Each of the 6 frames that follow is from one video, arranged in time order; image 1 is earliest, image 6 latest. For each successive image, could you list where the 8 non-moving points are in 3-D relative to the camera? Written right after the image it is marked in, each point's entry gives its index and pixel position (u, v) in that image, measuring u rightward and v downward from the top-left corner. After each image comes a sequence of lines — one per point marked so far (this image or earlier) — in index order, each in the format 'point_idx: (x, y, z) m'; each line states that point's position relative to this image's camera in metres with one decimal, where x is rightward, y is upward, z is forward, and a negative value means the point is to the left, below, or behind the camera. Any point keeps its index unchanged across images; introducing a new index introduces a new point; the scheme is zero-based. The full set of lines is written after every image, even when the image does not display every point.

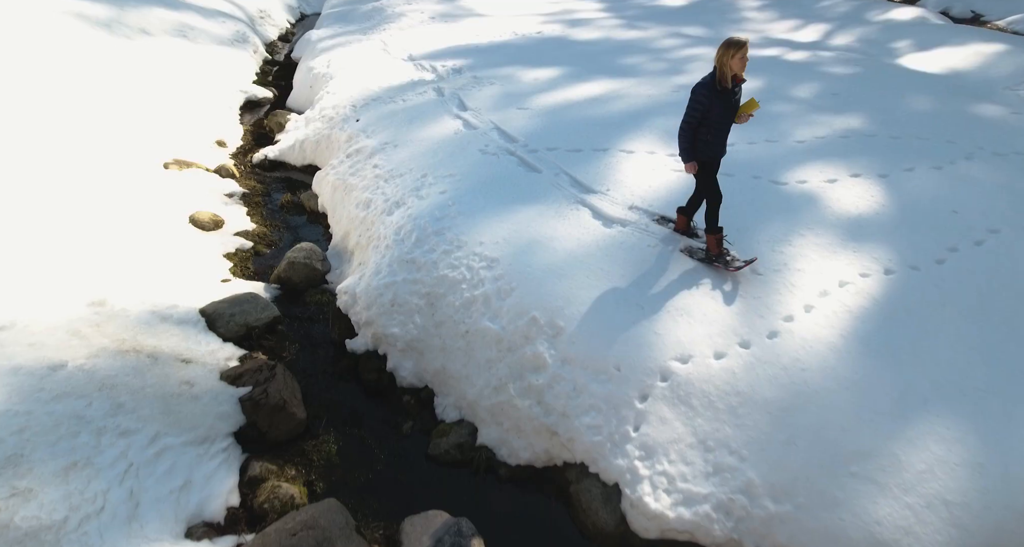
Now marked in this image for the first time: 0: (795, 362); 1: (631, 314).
0: (+2.1, -0.7, +4.2) m
1: (+1.0, -0.3, +4.6) m
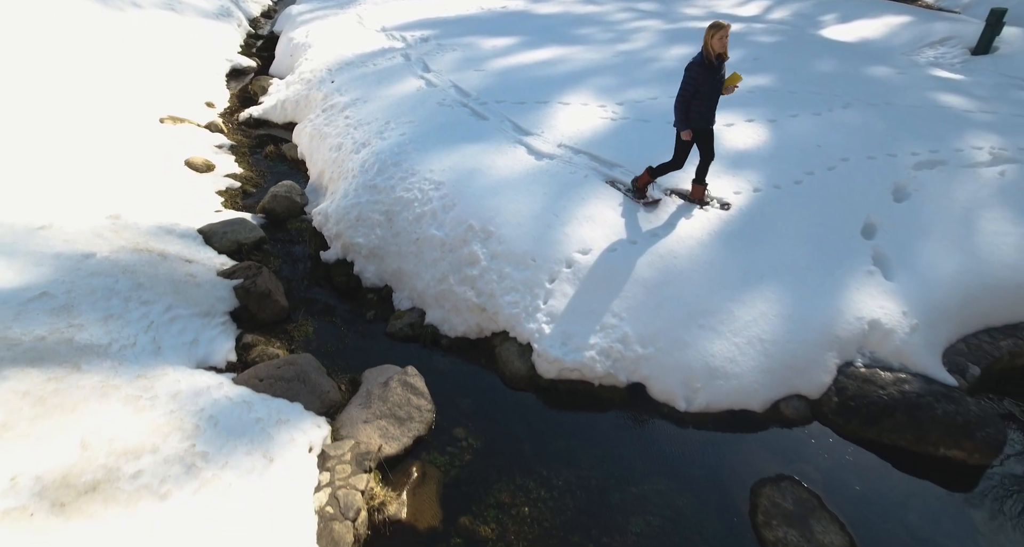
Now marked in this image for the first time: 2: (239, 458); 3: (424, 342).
0: (+1.5, +0.2, +5.4) m
1: (+0.4, +0.5, +5.7) m
2: (-1.8, -1.2, +3.7) m
3: (-0.9, -0.7, +5.5) m
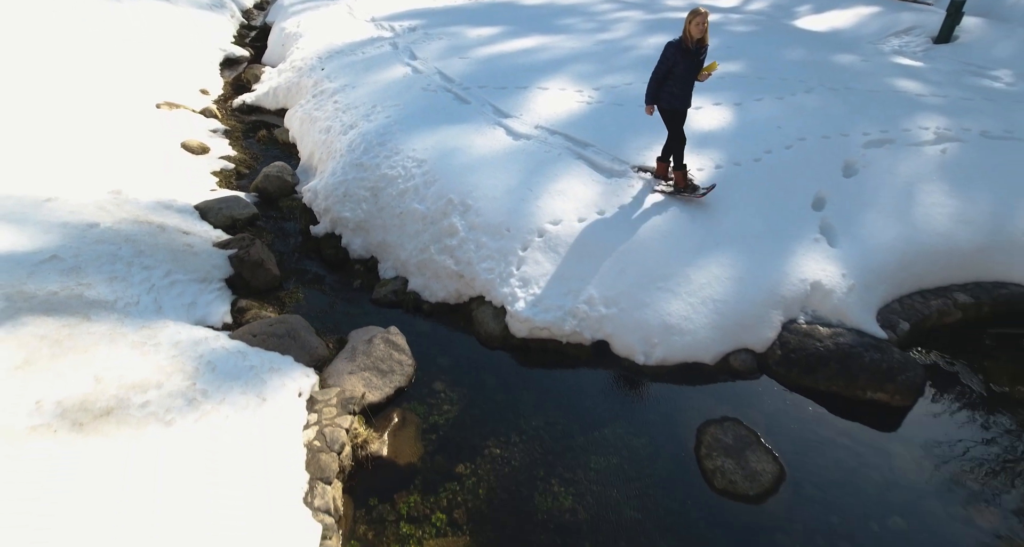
0: (+1.3, +0.5, +5.9) m
1: (+0.1, +0.9, +6.2) m
2: (-2.1, -0.9, +4.2) m
3: (-1.1, -0.4, +5.9) m
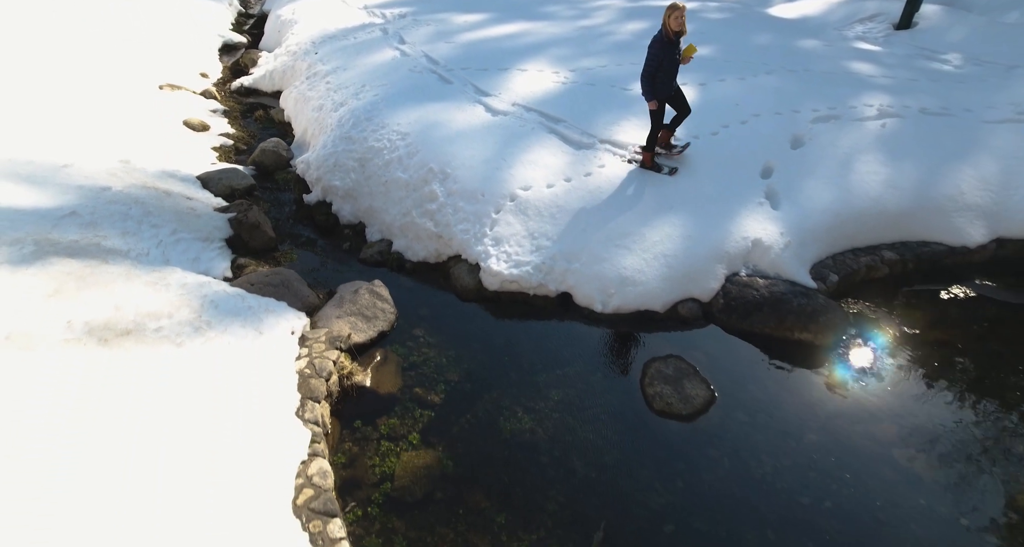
0: (+1.0, +1.0, +6.5) m
1: (-0.2, +1.3, +6.8) m
2: (-2.4, -0.5, +4.8) m
3: (-1.4, +0.1, +6.5) m
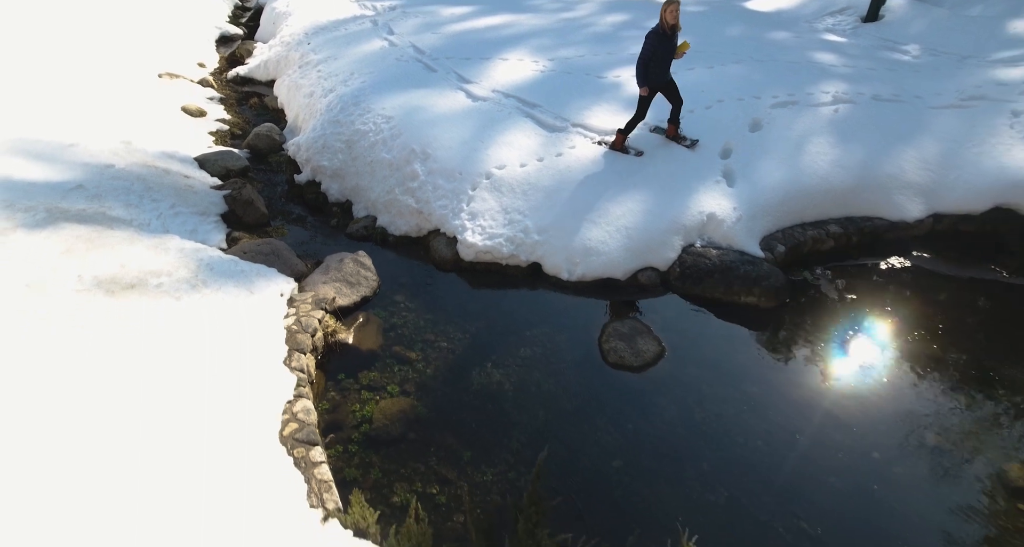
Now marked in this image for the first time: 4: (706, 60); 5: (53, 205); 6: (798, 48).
0: (+0.7, +1.3, +6.9) m
1: (-0.5, +1.7, +7.2) m
2: (-2.7, -0.1, +5.2) m
3: (-1.7, +0.4, +7.0) m
4: (+3.2, +3.5, +9.3) m
5: (-4.5, +0.7, +5.5) m
6: (+4.9, +3.9, +9.6) m
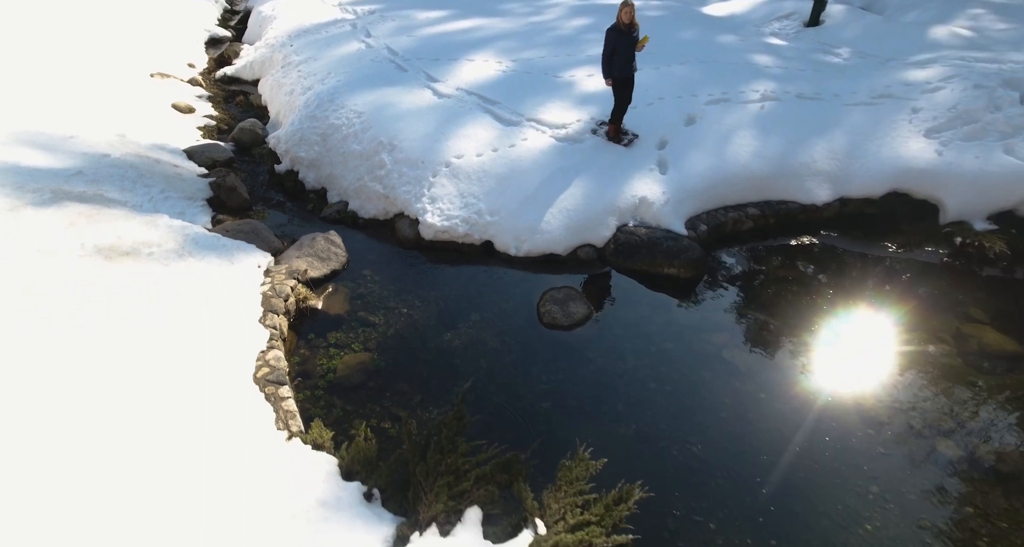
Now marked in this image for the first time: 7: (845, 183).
0: (+0.1, +1.6, +7.7) m
1: (-1.1, +2.0, +8.0) m
2: (-3.2, +0.2, +6.0) m
3: (-2.3, +0.7, +7.8) m
4: (+2.6, +3.8, +10.1) m
5: (-5.1, +1.0, +6.2) m
6: (+4.3, +4.2, +10.5) m
7: (+4.4, +1.2, +7.4) m
